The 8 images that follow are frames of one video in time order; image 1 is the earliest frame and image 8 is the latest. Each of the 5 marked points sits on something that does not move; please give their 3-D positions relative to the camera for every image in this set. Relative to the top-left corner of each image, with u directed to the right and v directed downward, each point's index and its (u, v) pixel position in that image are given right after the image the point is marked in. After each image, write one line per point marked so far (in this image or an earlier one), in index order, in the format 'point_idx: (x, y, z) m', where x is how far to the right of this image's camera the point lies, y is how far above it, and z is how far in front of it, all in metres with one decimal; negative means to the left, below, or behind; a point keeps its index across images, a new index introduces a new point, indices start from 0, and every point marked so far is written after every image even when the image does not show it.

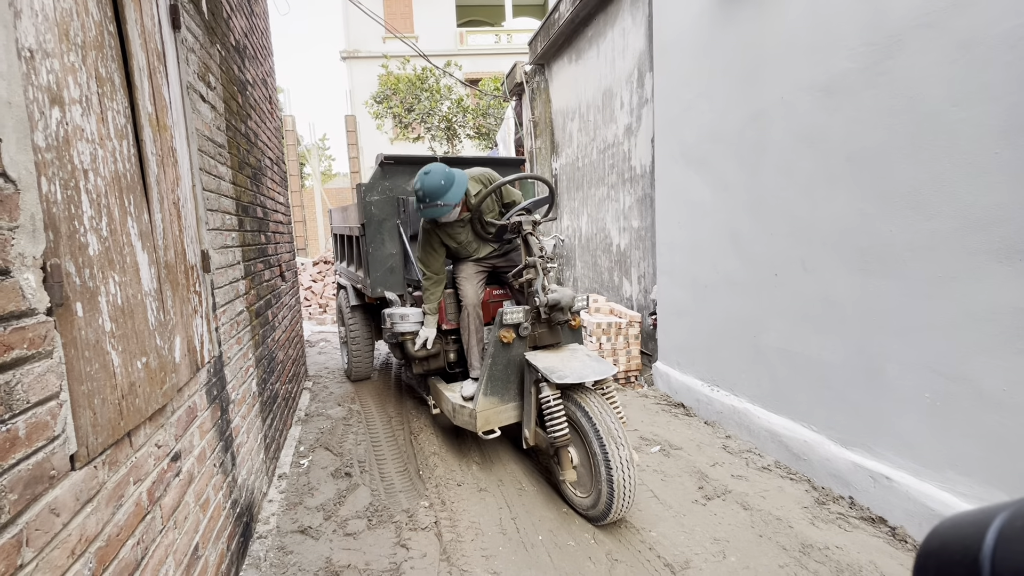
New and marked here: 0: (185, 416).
0: (-1.2, -0.5, +1.8) m
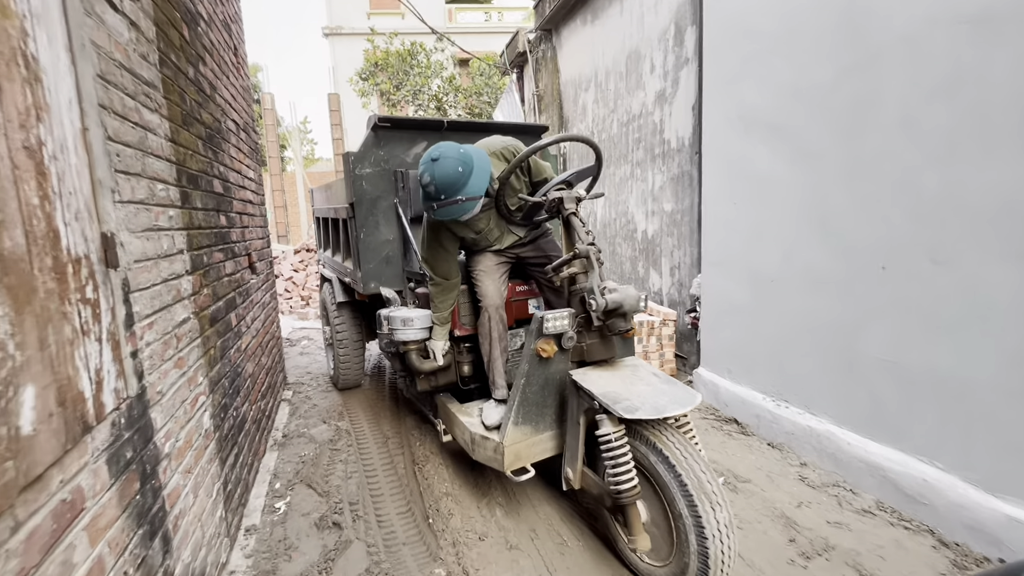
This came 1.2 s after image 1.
0: (-1.0, -0.5, +1.0) m
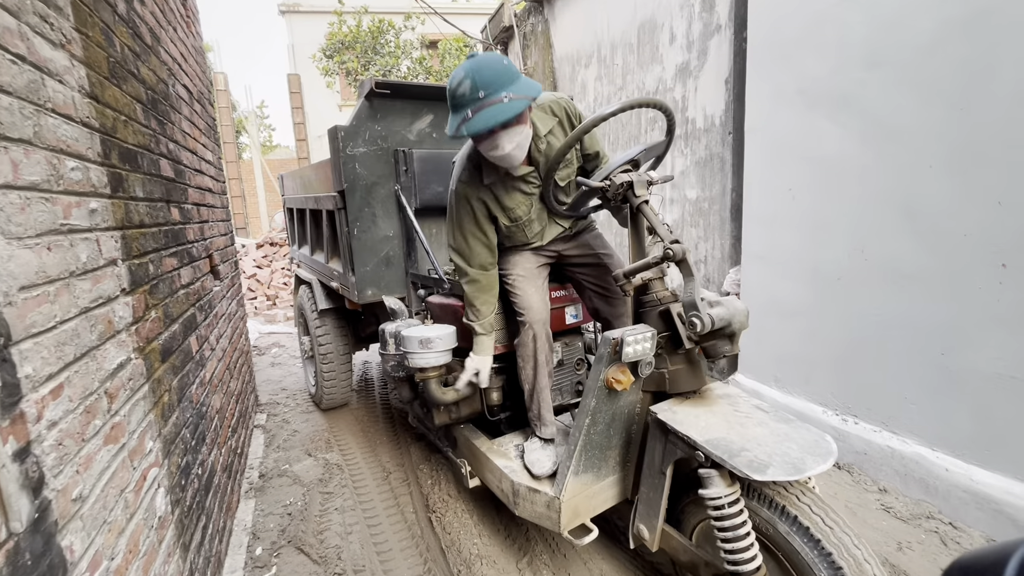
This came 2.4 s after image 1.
0: (-0.6, -0.6, +0.4) m
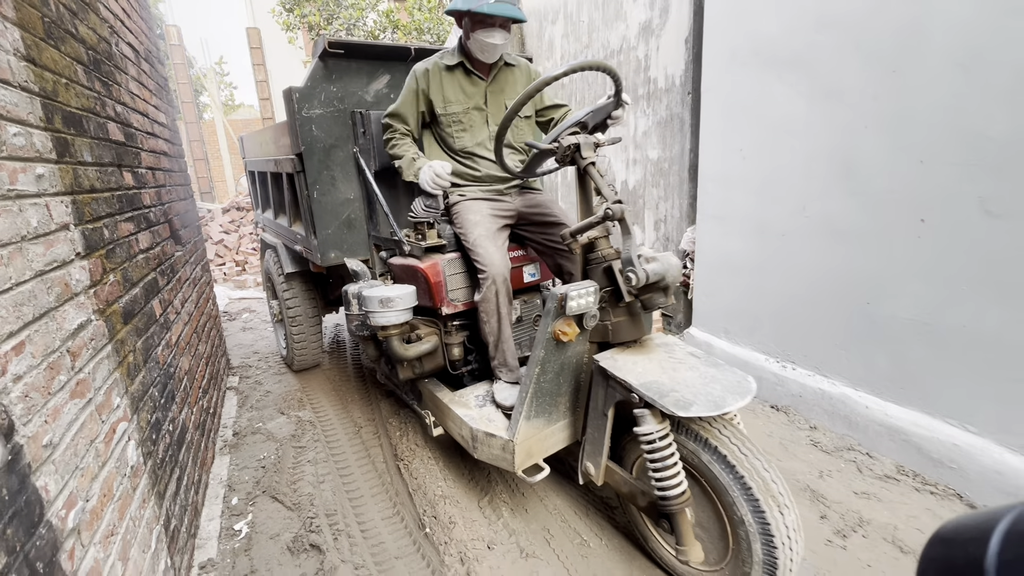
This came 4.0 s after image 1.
0: (-0.8, -0.5, +0.5) m
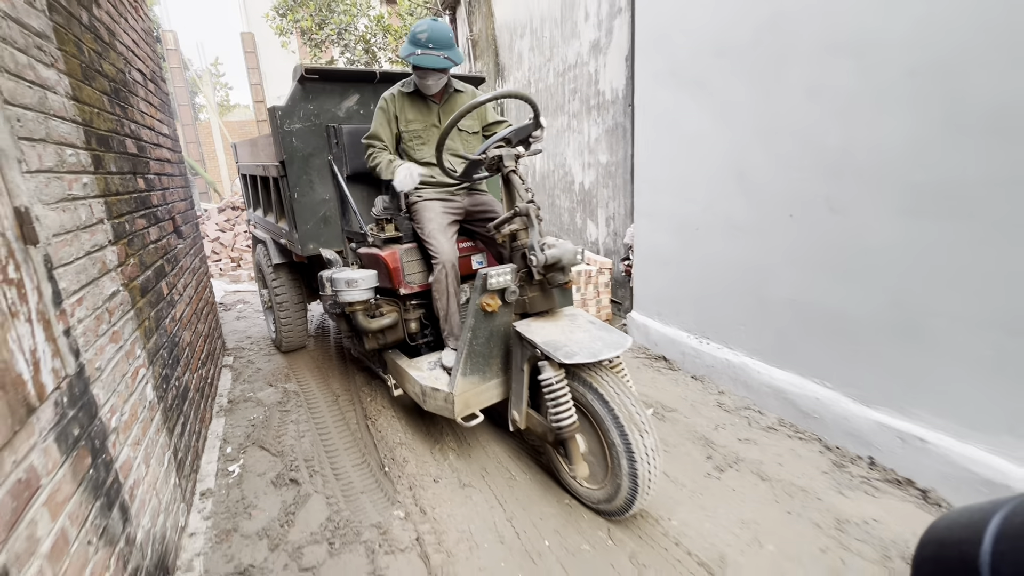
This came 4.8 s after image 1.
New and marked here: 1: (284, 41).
0: (-1.1, -0.5, +1.0) m
1: (-5.8, +6.2, +11.9) m
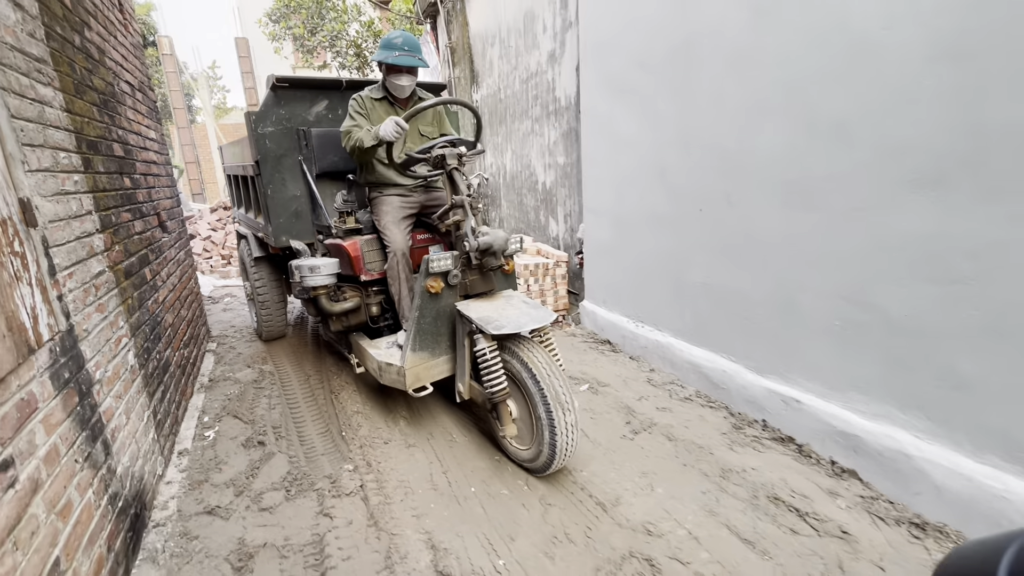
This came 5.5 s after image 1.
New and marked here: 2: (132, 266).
0: (-1.5, -0.4, +1.4) m
1: (-6.1, +6.3, +12.3) m
2: (-2.2, +0.1, +2.7) m
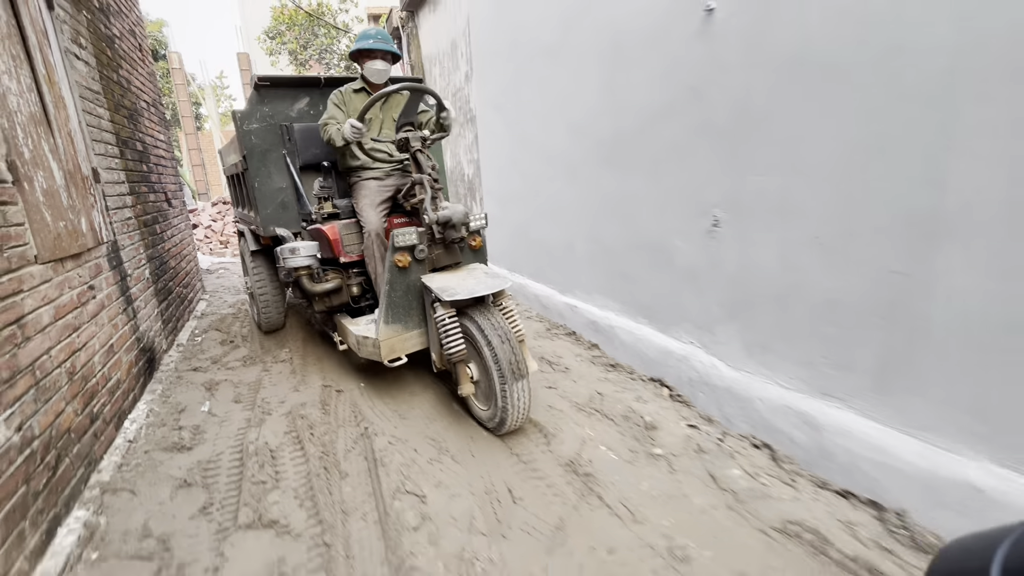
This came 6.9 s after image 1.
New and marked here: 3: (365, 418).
0: (-2.5, +0.1, +2.9) m
1: (-7.1, +6.7, +13.9) m
2: (-3.2, +0.6, +4.2) m
3: (-0.9, -0.8, +3.0) m
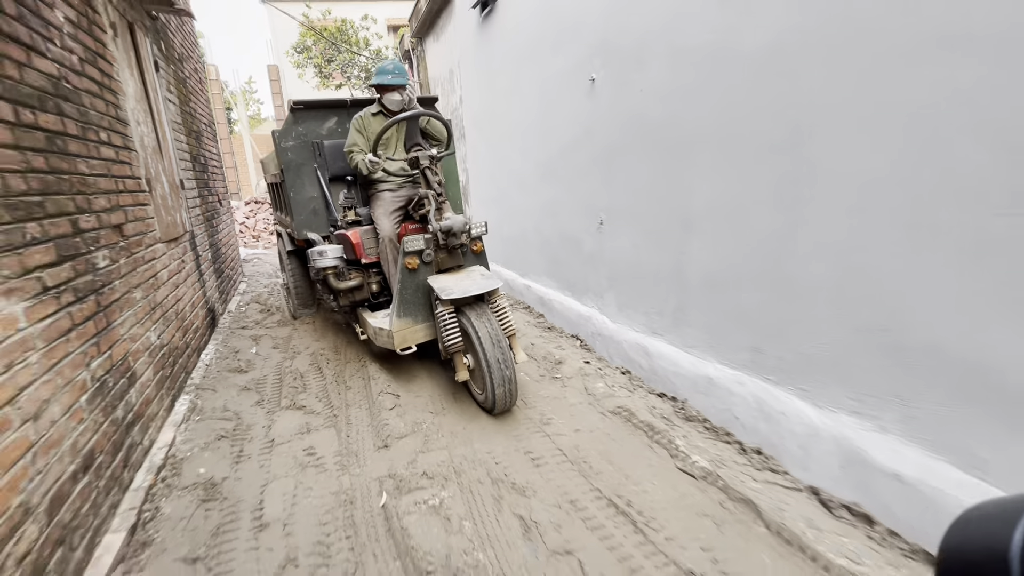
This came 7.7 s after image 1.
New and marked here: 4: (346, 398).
0: (-2.9, +0.3, +4.2) m
1: (-6.9, +7.0, +15.4) m
2: (-3.6, +0.8, +5.6) m
3: (-1.3, -0.6, +4.3) m
4: (-1.3, -0.8, +3.6) m
